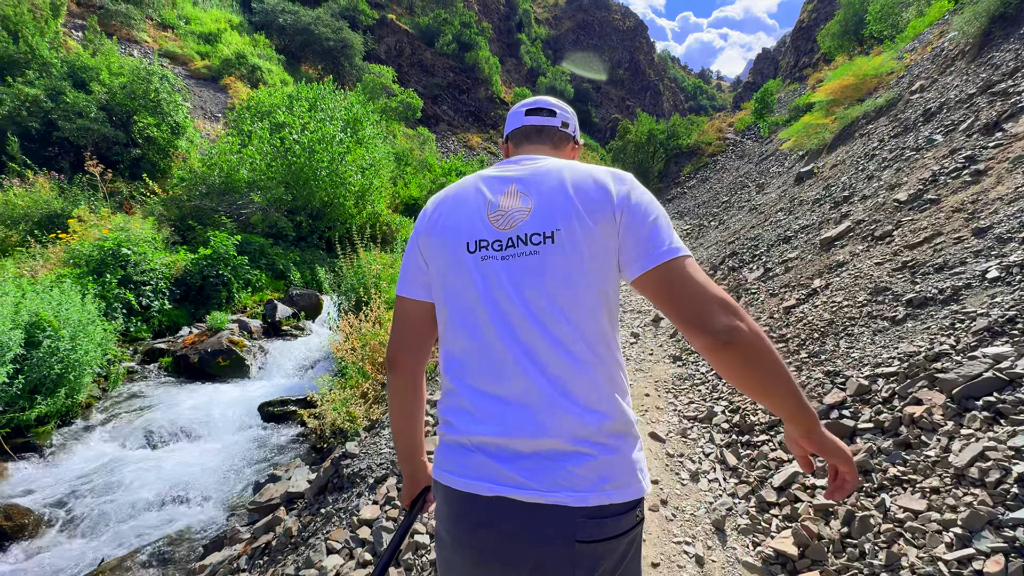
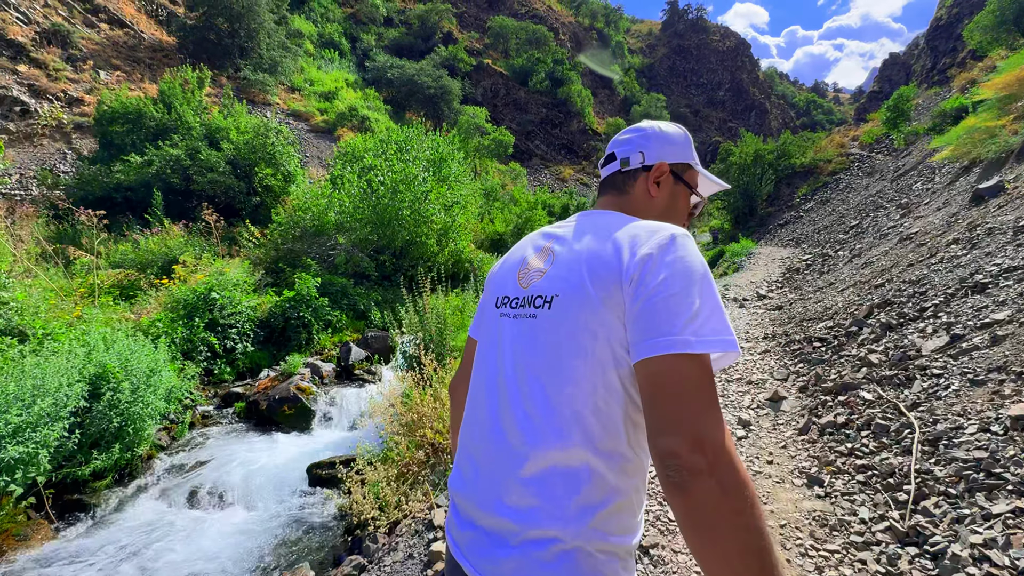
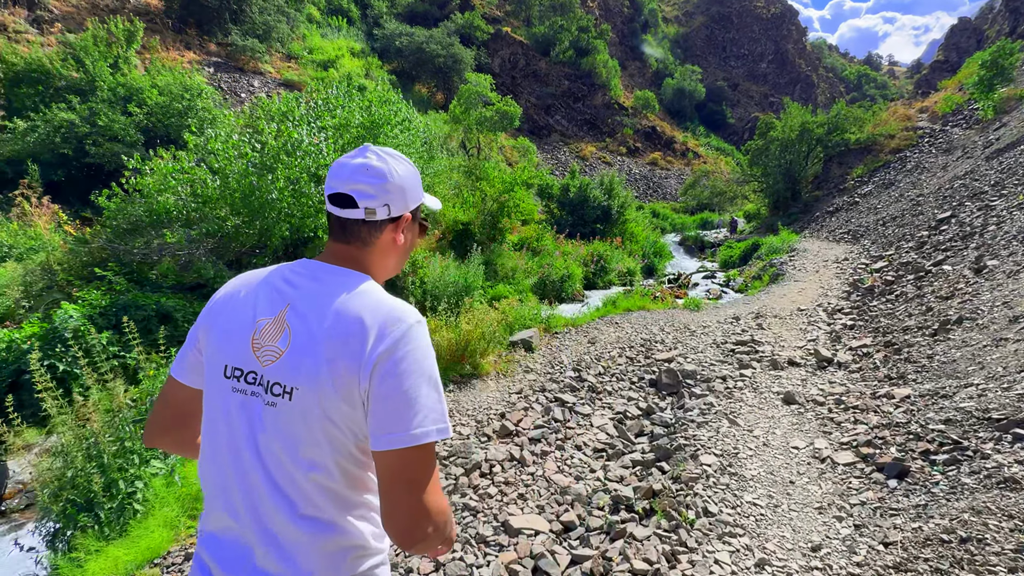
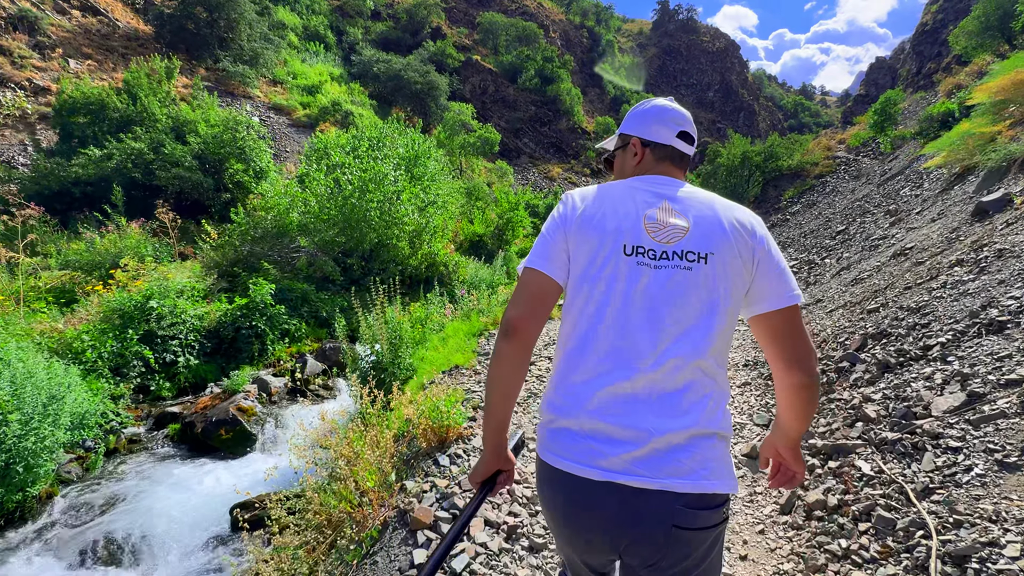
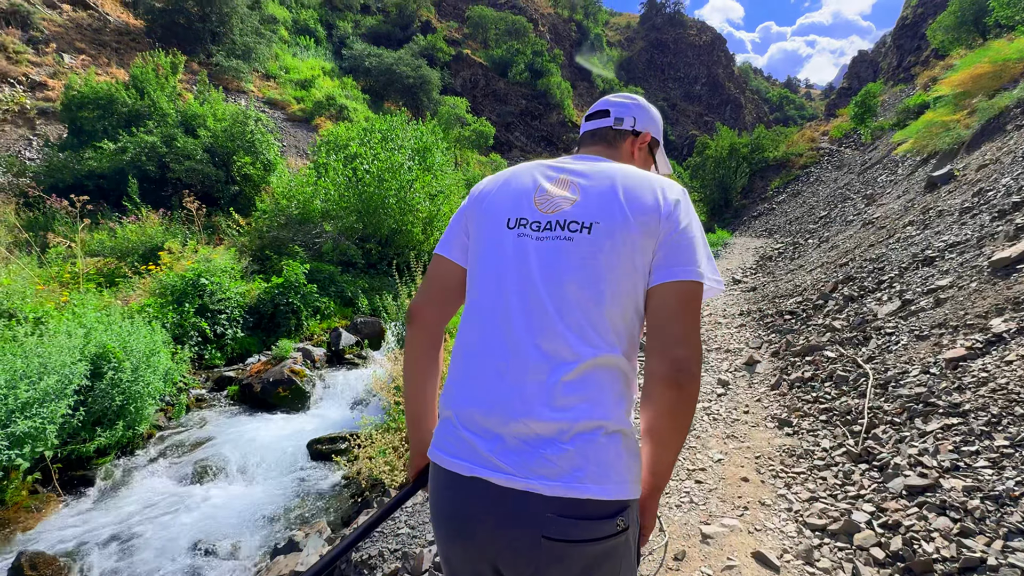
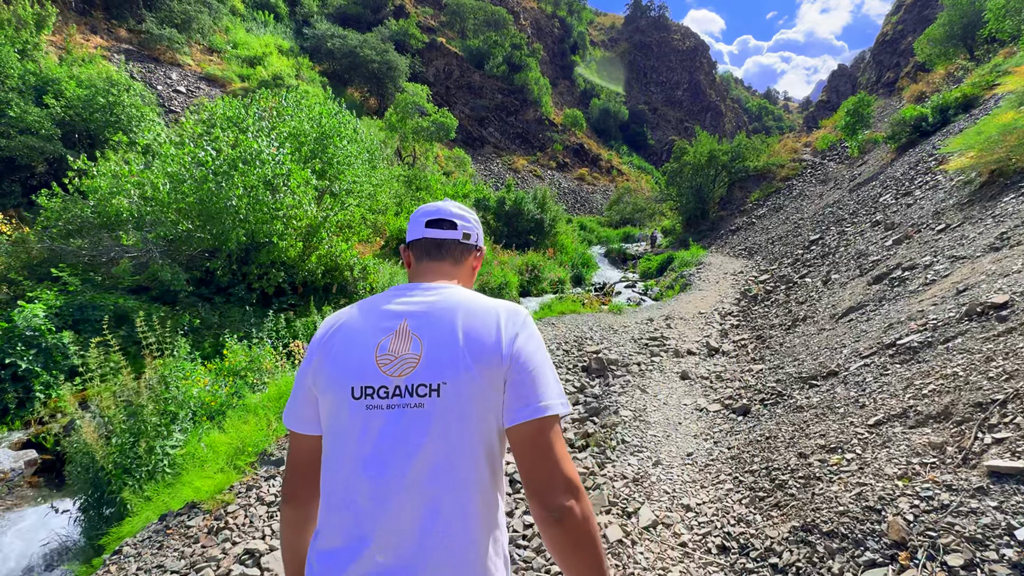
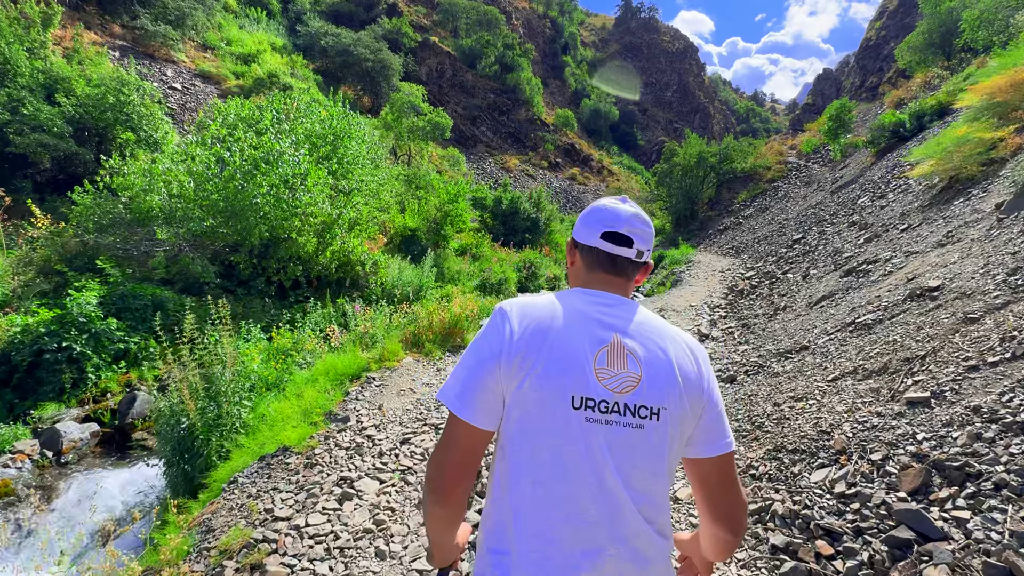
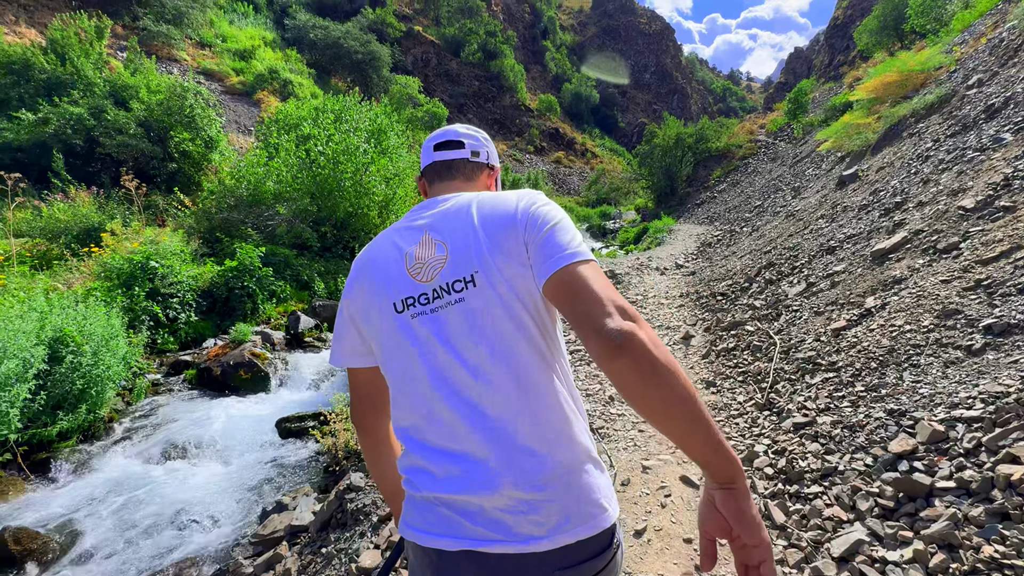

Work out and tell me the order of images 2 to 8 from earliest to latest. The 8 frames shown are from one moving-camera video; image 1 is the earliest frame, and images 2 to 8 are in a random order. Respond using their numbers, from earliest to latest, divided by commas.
8, 5, 2, 4, 7, 6, 3
